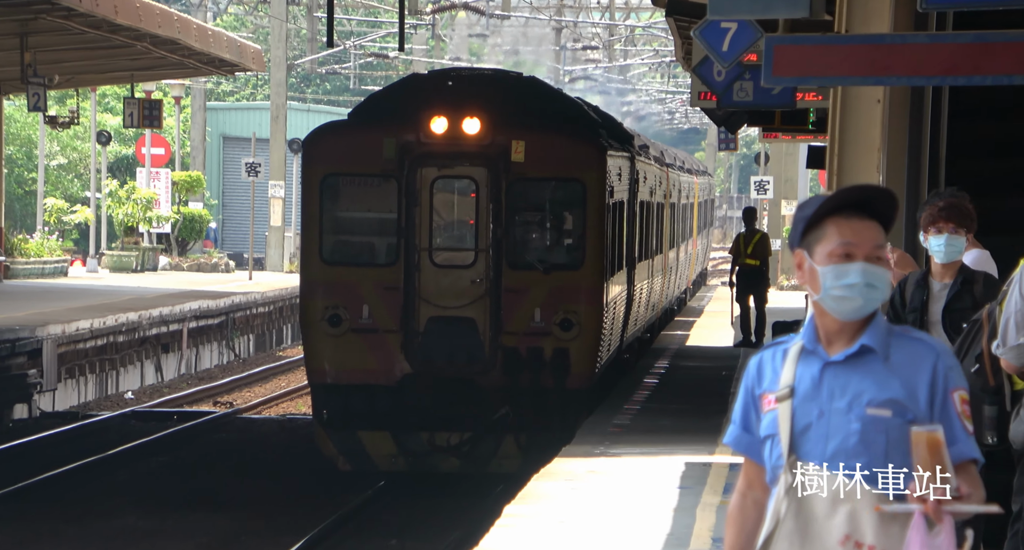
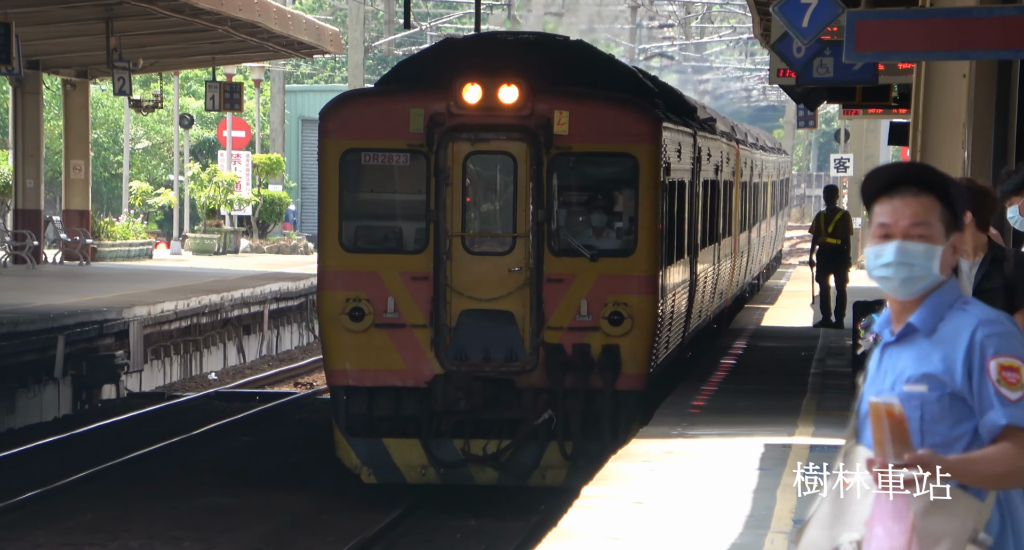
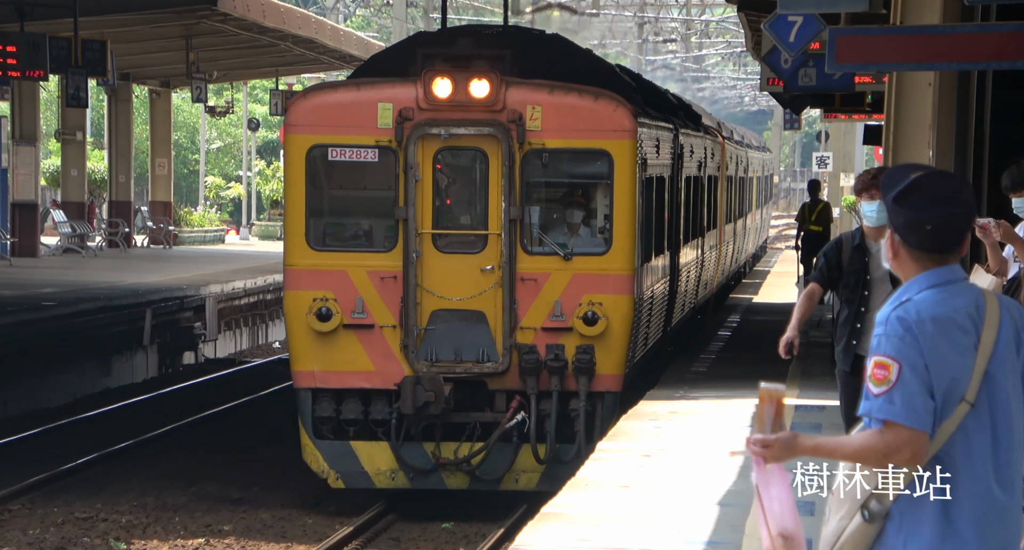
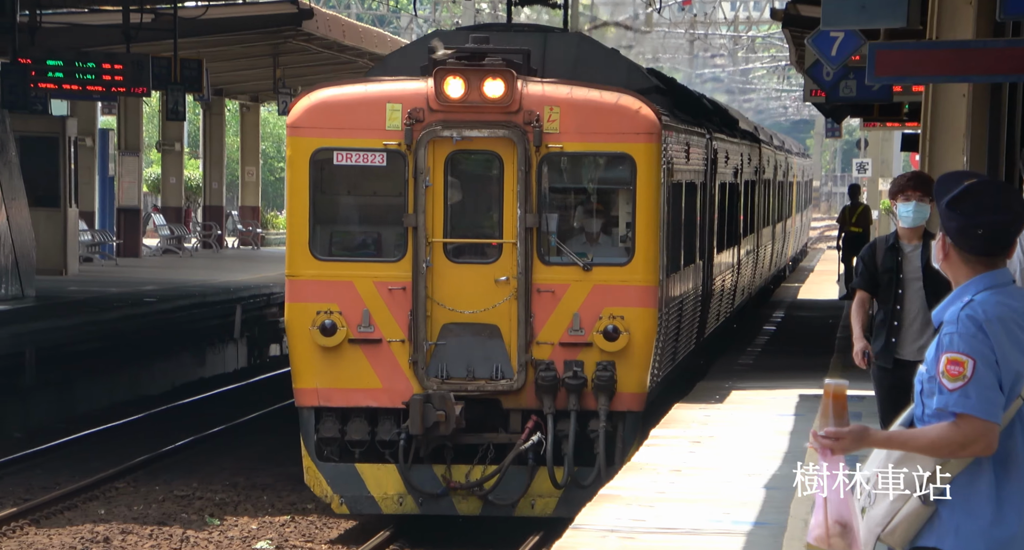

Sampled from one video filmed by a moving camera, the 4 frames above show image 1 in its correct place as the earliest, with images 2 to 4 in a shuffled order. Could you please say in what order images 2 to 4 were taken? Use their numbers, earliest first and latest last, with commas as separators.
2, 3, 4
